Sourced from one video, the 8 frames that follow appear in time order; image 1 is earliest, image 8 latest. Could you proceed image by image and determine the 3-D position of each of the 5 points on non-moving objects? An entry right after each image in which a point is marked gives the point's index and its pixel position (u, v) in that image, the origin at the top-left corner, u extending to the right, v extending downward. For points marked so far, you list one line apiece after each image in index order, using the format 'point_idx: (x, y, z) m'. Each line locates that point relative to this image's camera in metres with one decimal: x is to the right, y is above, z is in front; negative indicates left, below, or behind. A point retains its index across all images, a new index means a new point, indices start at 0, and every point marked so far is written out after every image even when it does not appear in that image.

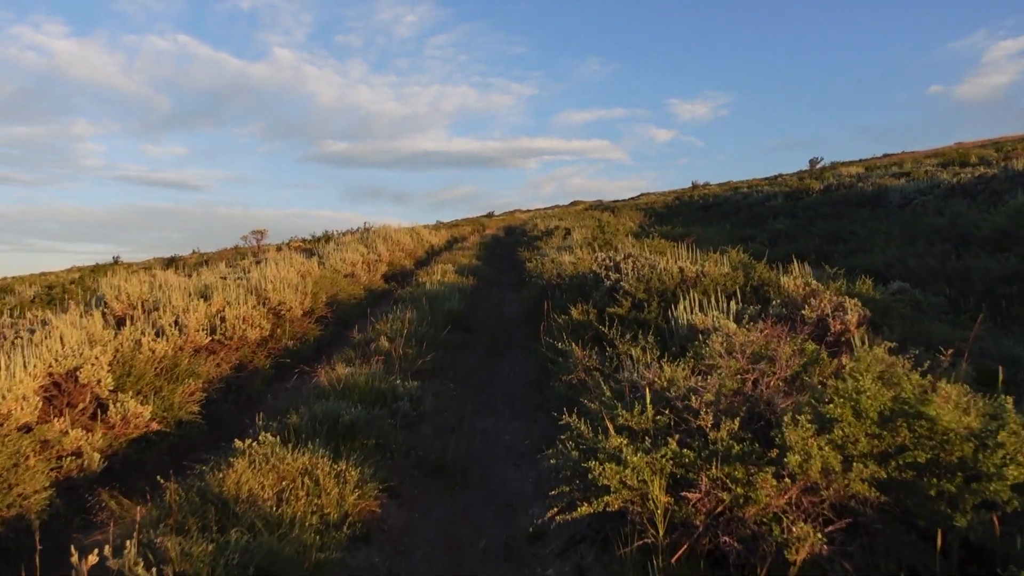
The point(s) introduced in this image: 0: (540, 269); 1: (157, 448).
0: (+0.3, +0.2, +11.1) m
1: (-2.2, -1.0, +5.5) m
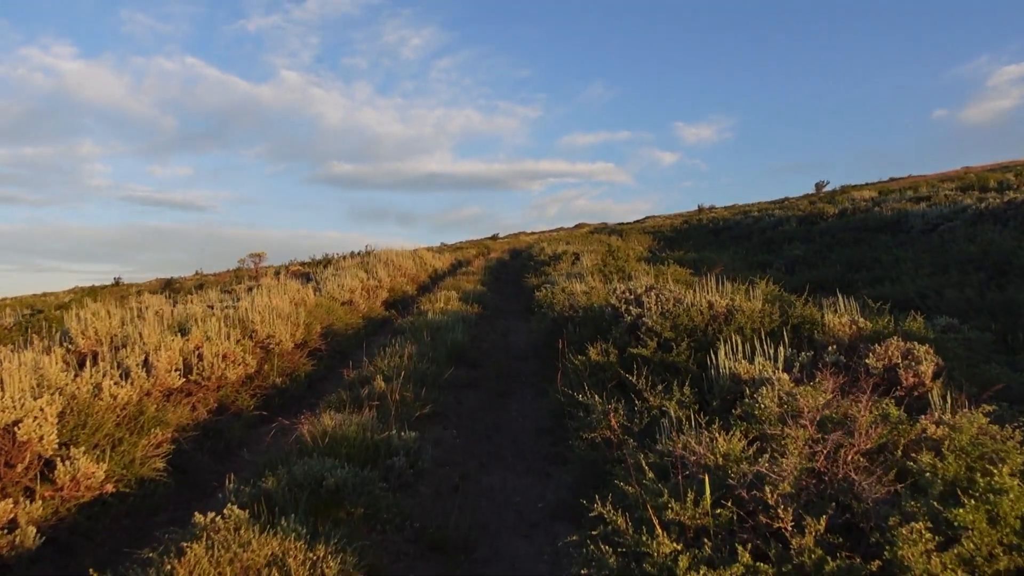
0: (+0.4, -0.1, +10.4) m
1: (-2.1, -1.2, +4.7) m
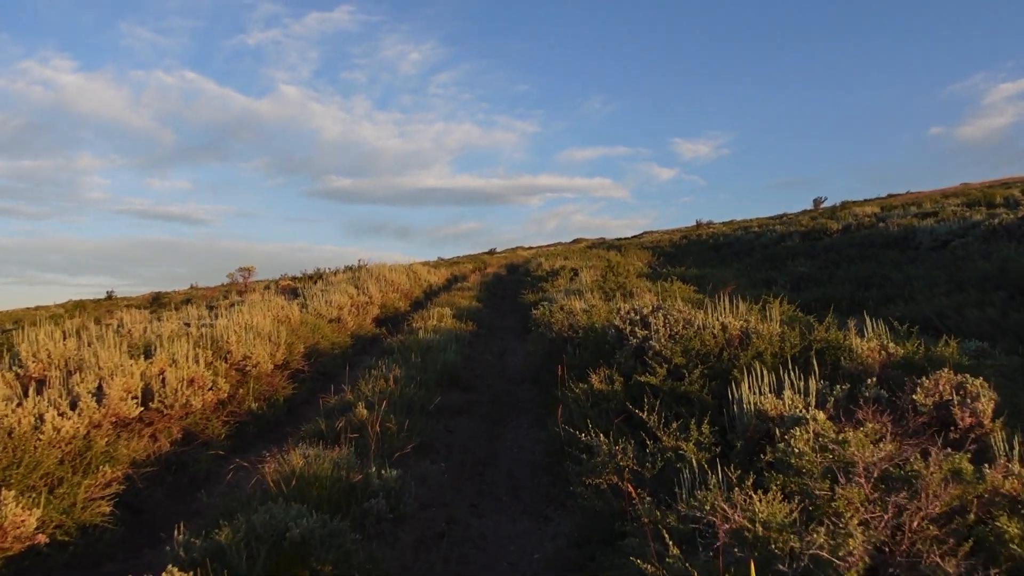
0: (+0.4, -0.3, +9.8) m
1: (-2.1, -1.3, +4.1) m
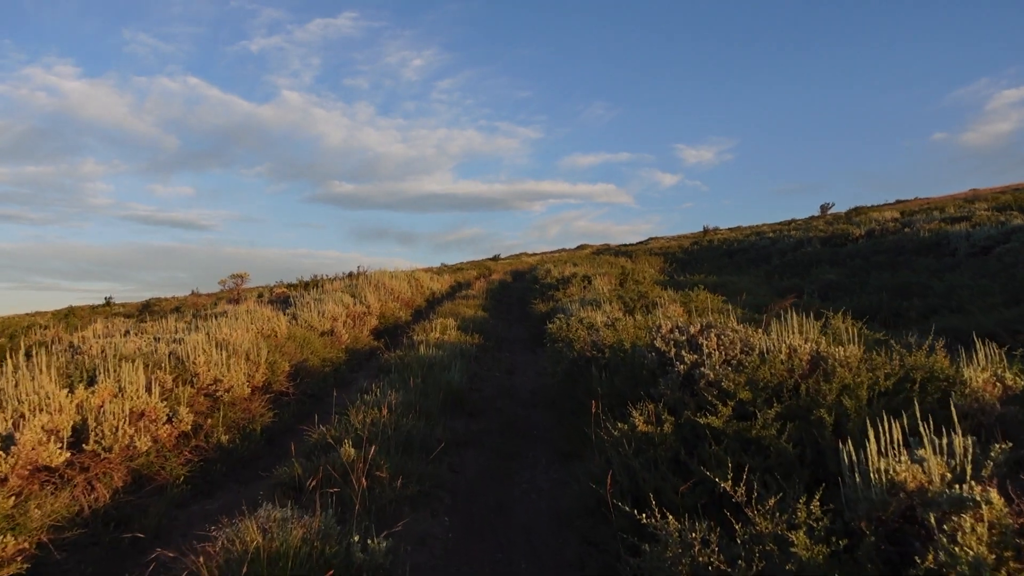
0: (+0.5, -0.4, +8.7) m
1: (-2.0, -1.3, +3.0) m
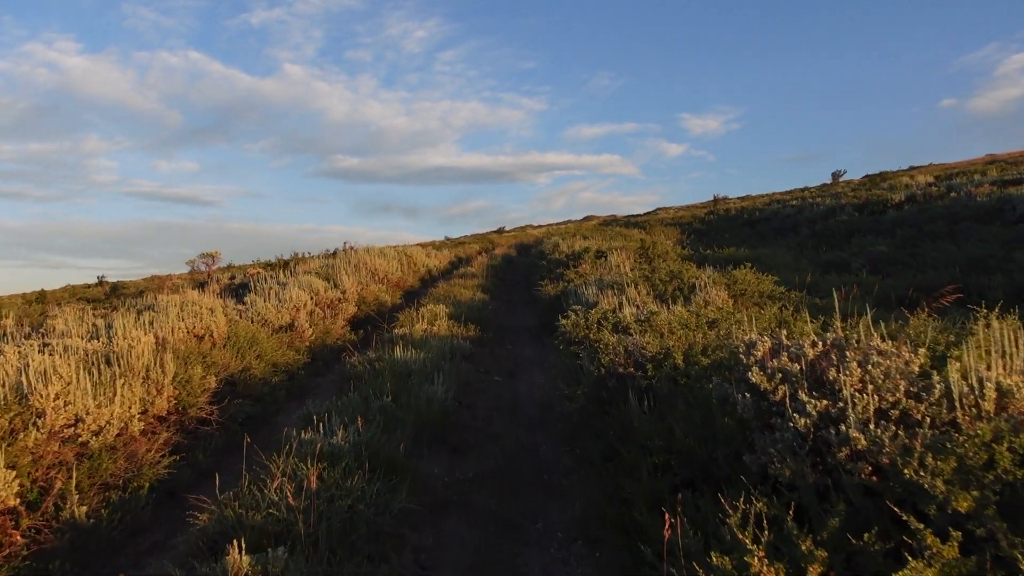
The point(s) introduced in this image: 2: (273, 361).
0: (+0.5, -0.3, +6.5) m
1: (-2.0, -1.4, +0.9) m
2: (-2.1, -0.6, +7.8) m
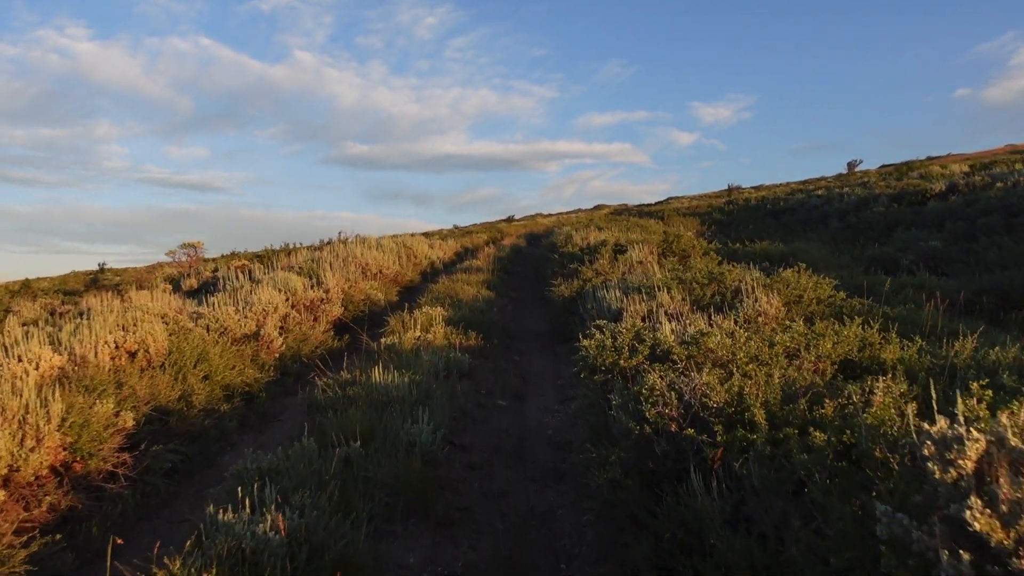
0: (+0.5, -0.4, +5.0) m
1: (-2.1, -1.5, -0.6) m
2: (-2.0, -0.7, +6.4) m
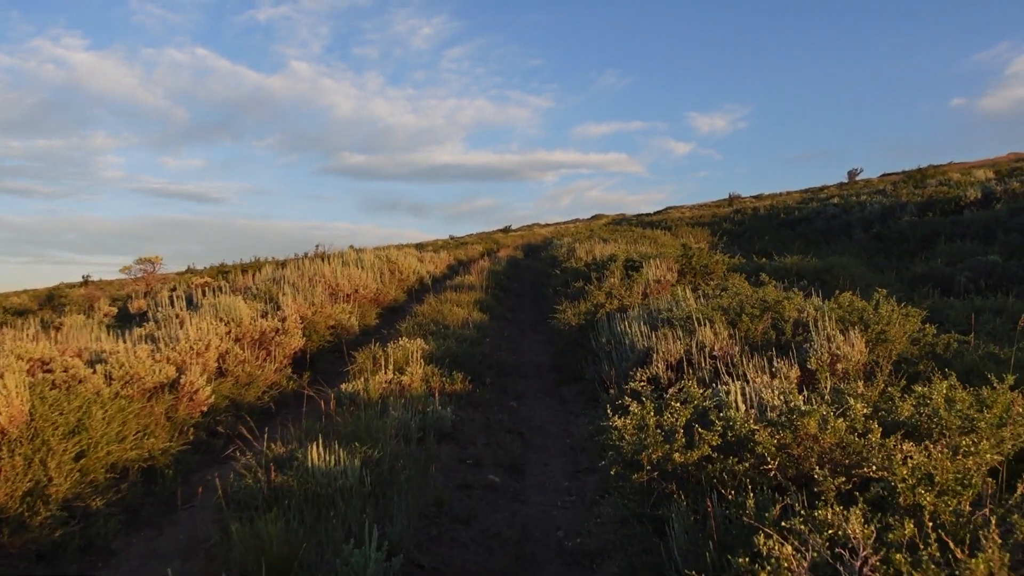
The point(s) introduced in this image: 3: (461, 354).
0: (+0.5, -0.6, +3.3) m
1: (-2.1, -1.7, -2.3) m
2: (-2.0, -0.9, +4.6) m
3: (-0.4, -0.6, +7.9) m
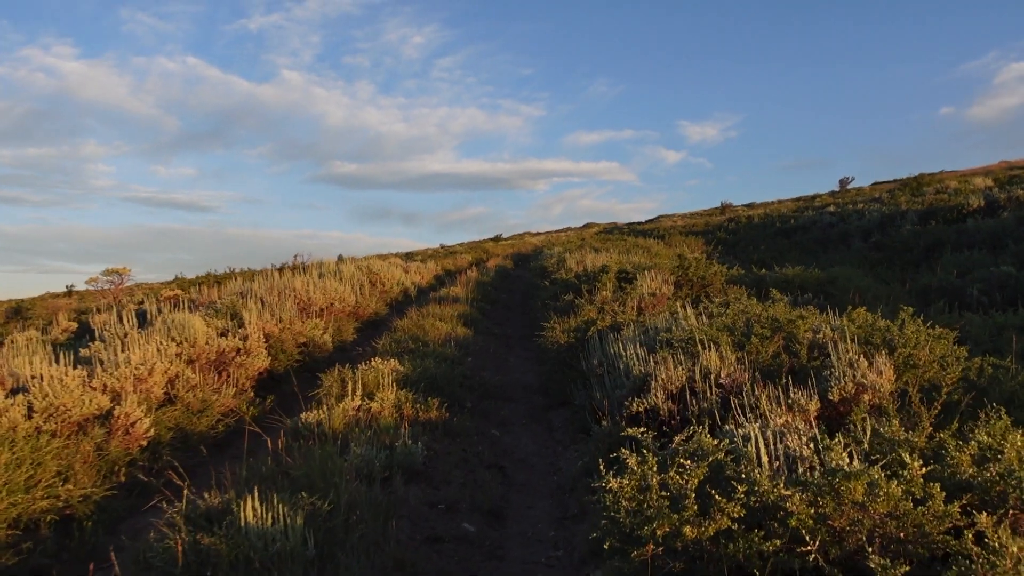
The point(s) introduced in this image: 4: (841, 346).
0: (+0.4, -0.7, +2.6) m
1: (-2.1, -1.7, -3.1) m
2: (-2.1, -1.0, +3.9) m
3: (-0.6, -0.7, +7.2) m
4: (+1.8, -0.3, +5.0) m
